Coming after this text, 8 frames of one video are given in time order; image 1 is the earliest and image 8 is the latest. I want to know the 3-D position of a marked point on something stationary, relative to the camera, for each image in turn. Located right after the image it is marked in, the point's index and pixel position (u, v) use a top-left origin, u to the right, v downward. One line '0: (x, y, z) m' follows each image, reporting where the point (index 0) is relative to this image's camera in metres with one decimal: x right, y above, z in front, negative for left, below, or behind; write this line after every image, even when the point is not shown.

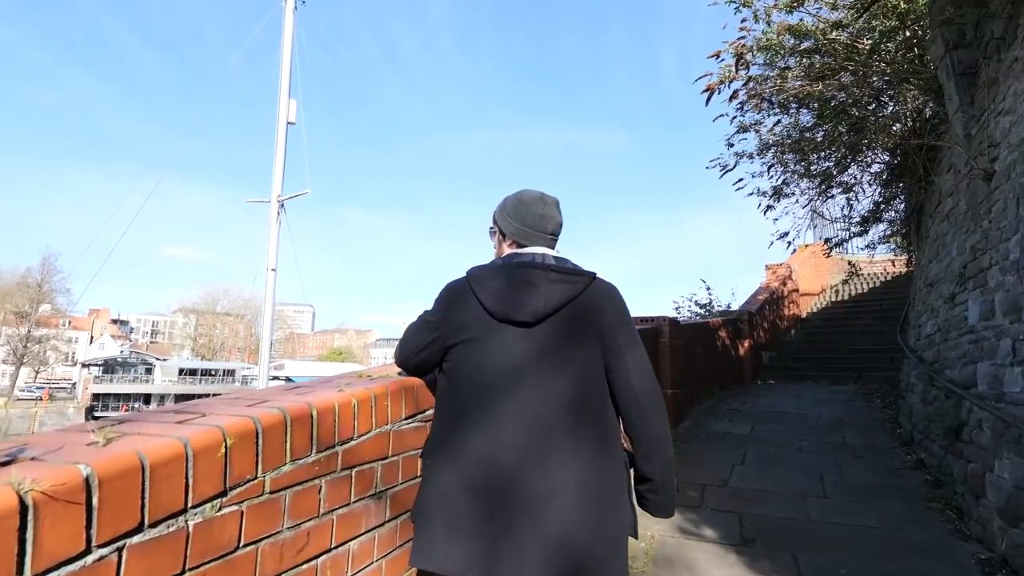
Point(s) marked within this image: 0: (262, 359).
0: (-9.1, -2.4, +19.9) m
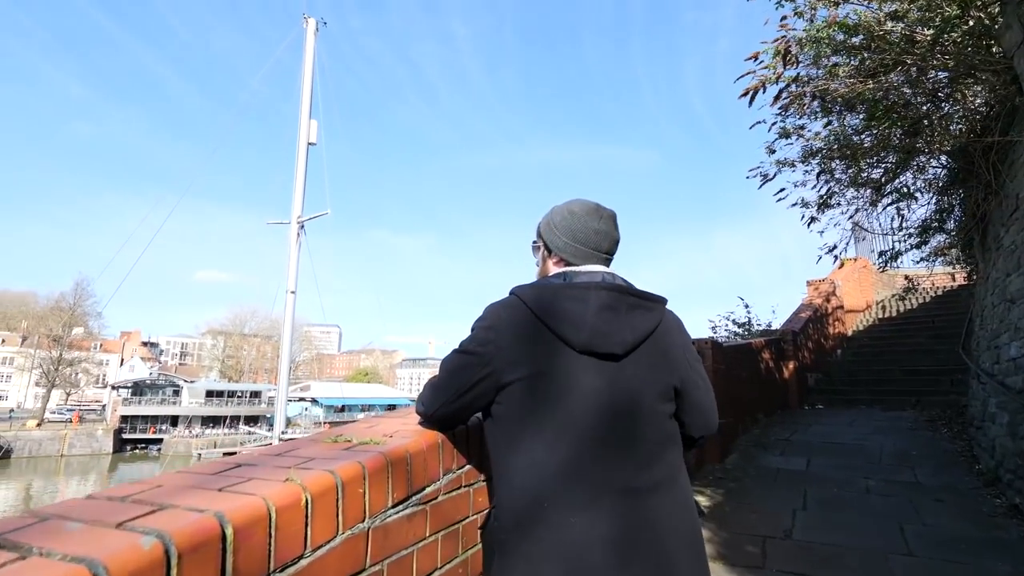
0: (-8.2, -3.2, +19.7) m
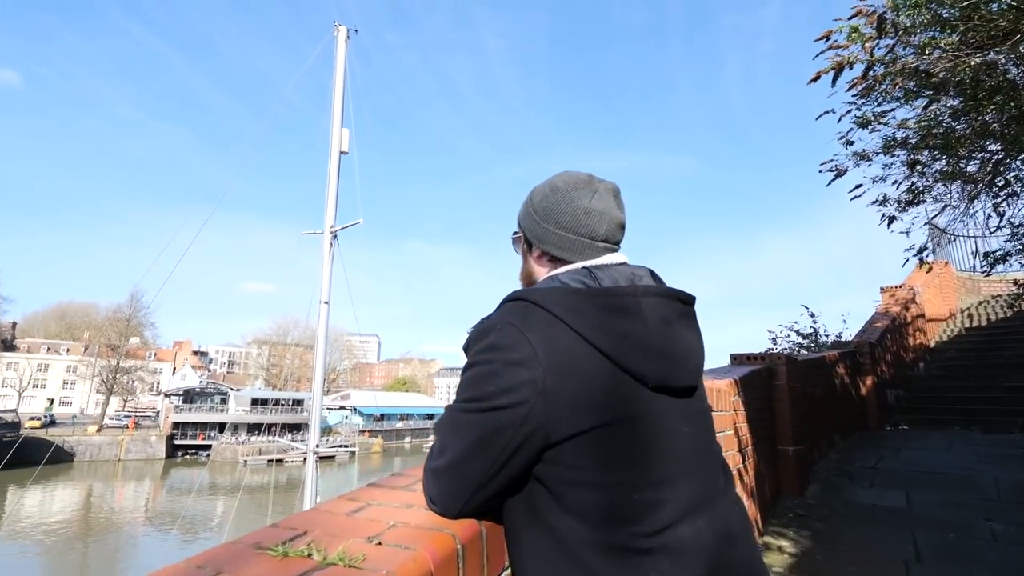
0: (-6.8, -3.5, +19.7) m
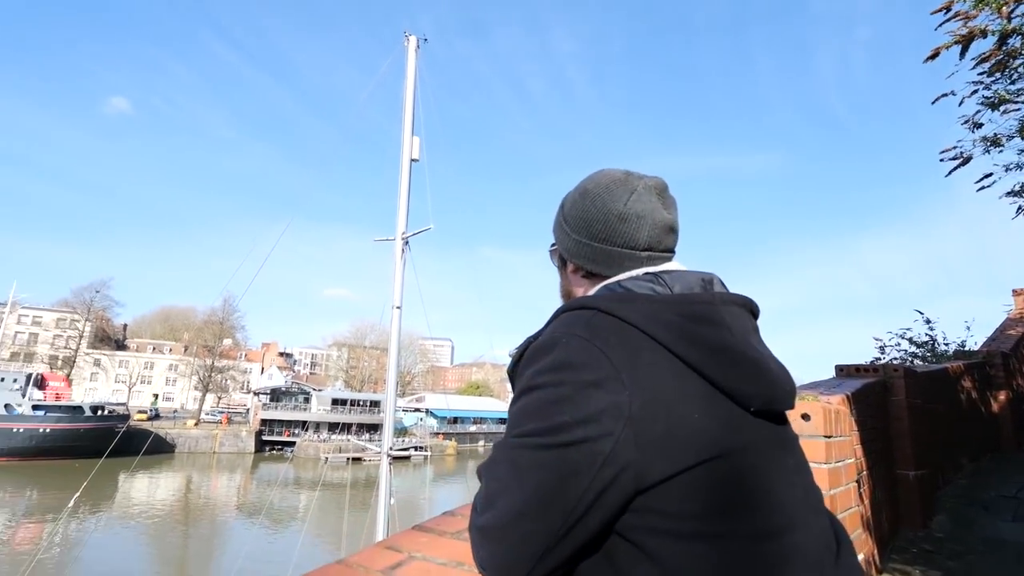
0: (-4.3, -3.7, +20.0) m
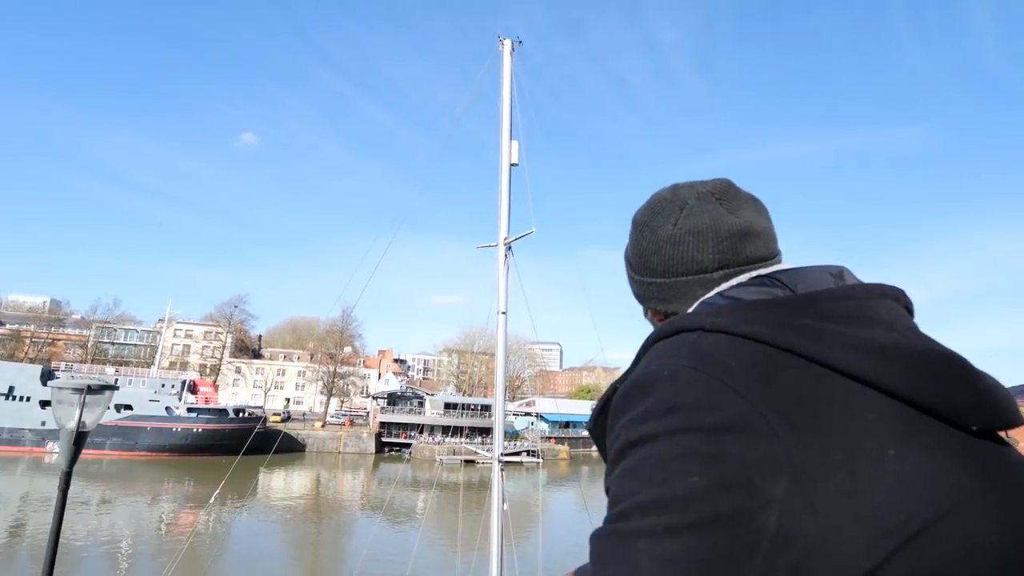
0: (-0.3, -3.9, +20.1) m
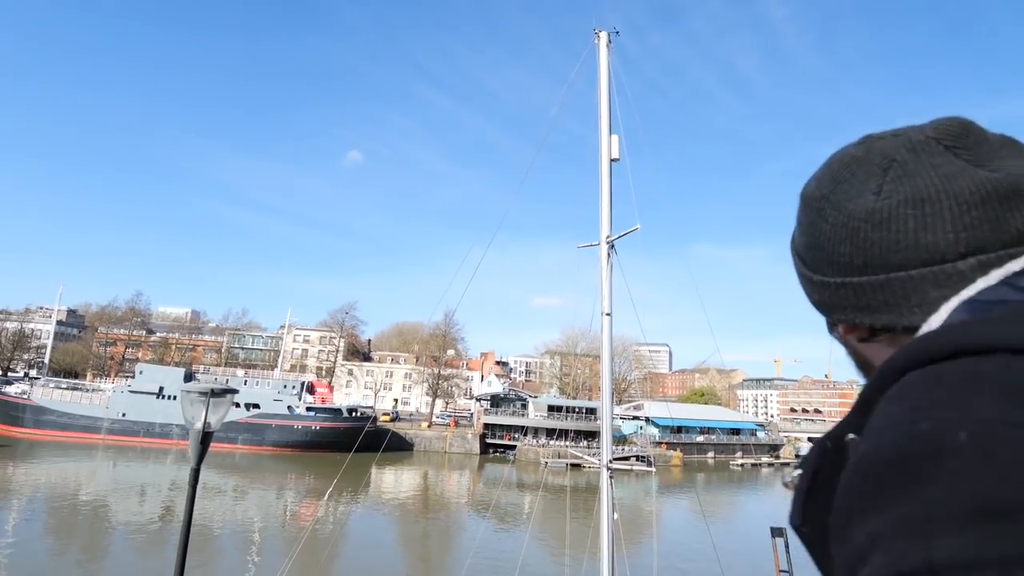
0: (+3.6, -3.9, +19.1) m
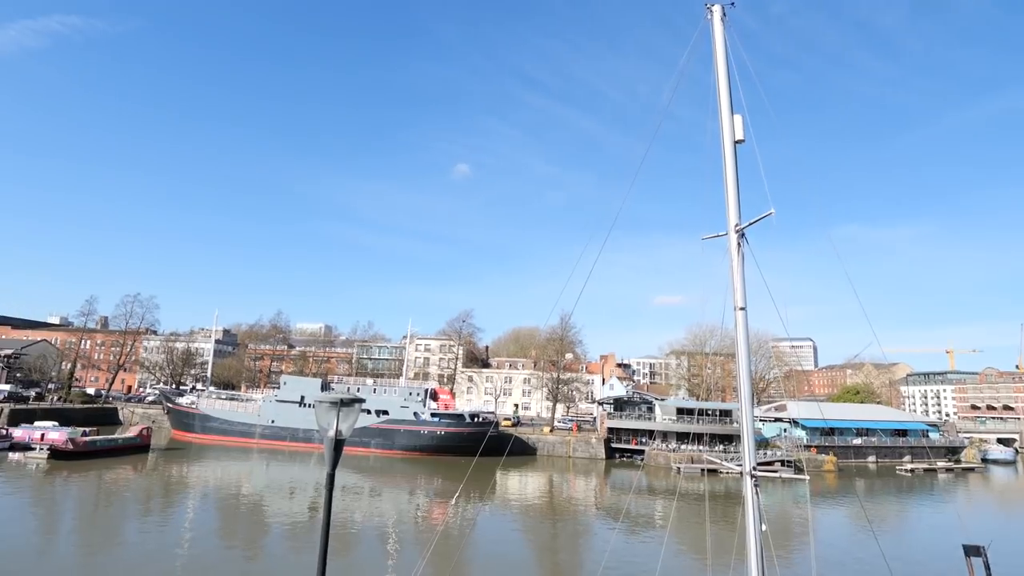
0: (+8.0, -3.5, +17.4) m
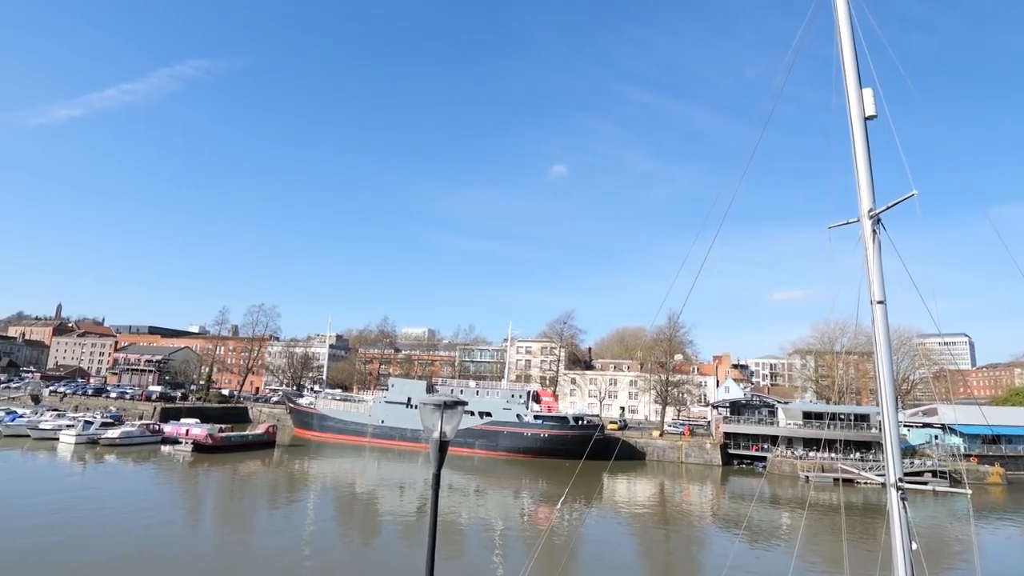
0: (+11.5, -3.2, +15.4) m
